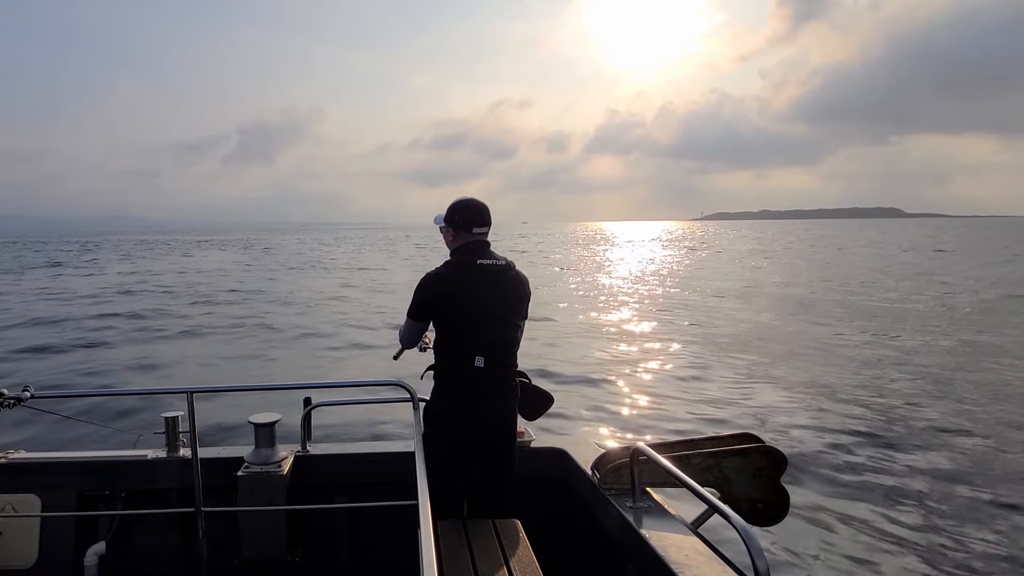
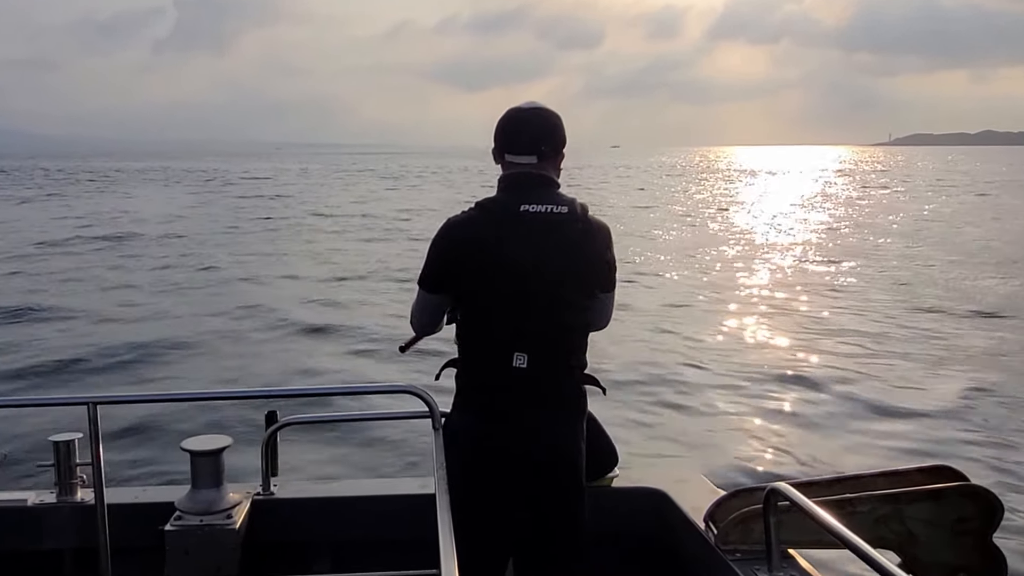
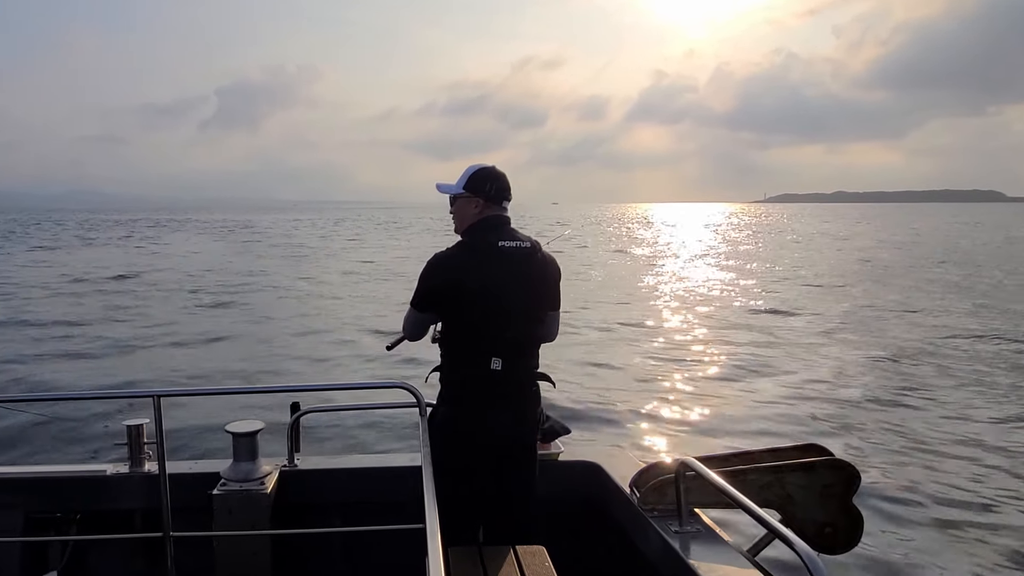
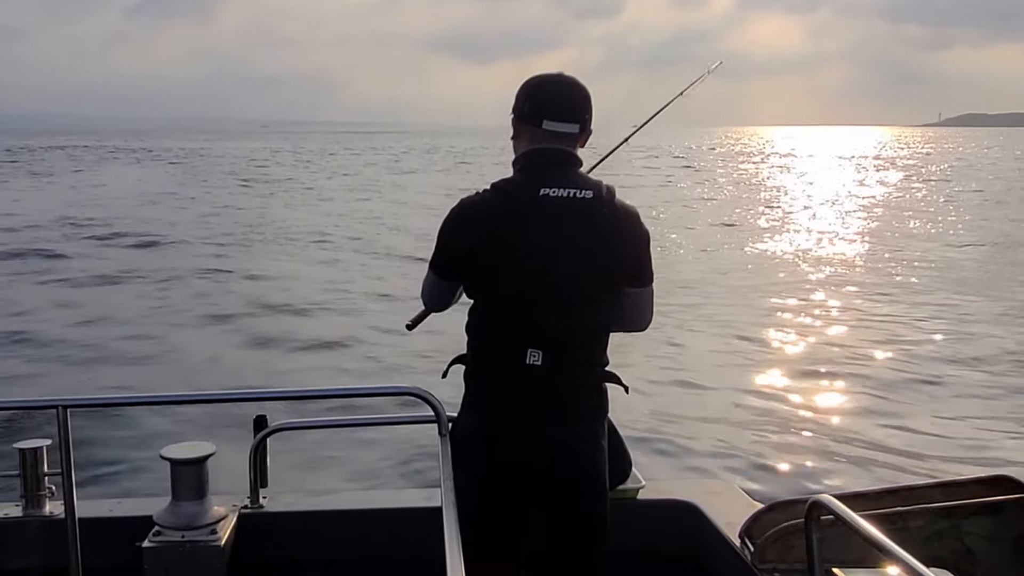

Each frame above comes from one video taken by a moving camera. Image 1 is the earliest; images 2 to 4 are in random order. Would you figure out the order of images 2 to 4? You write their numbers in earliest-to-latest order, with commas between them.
3, 2, 4
